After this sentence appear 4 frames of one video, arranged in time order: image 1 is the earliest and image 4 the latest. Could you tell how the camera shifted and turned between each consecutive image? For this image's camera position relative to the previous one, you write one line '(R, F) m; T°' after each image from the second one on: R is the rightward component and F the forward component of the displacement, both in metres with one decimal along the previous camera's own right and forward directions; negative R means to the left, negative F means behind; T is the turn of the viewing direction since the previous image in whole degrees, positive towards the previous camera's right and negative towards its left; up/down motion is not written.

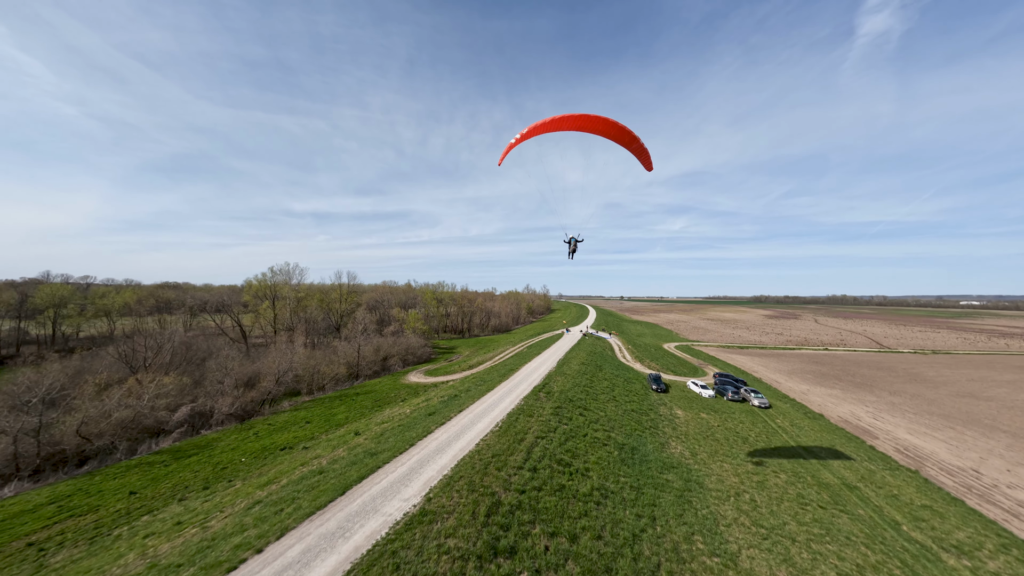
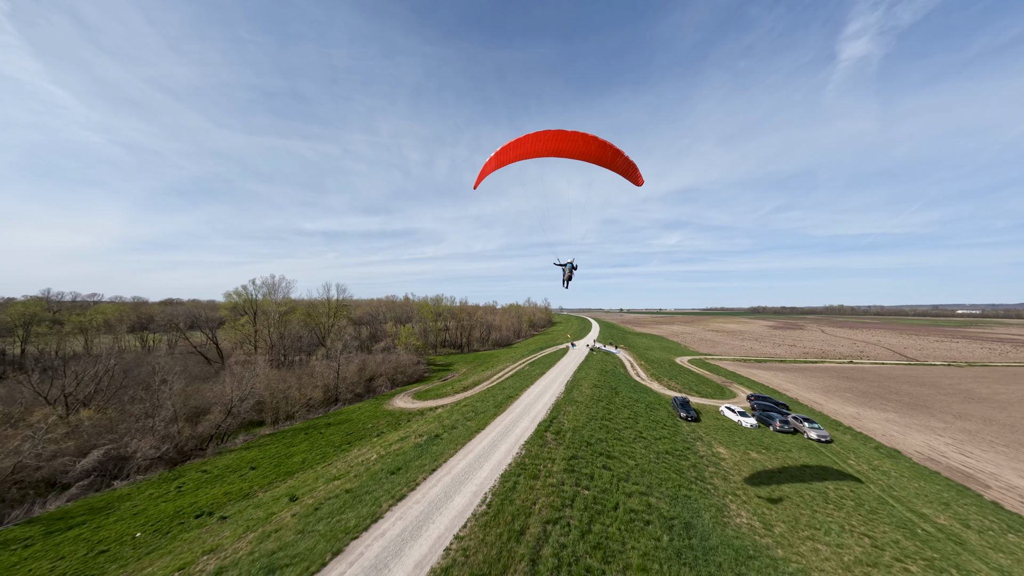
(+0.3, +4.8) m; 0°
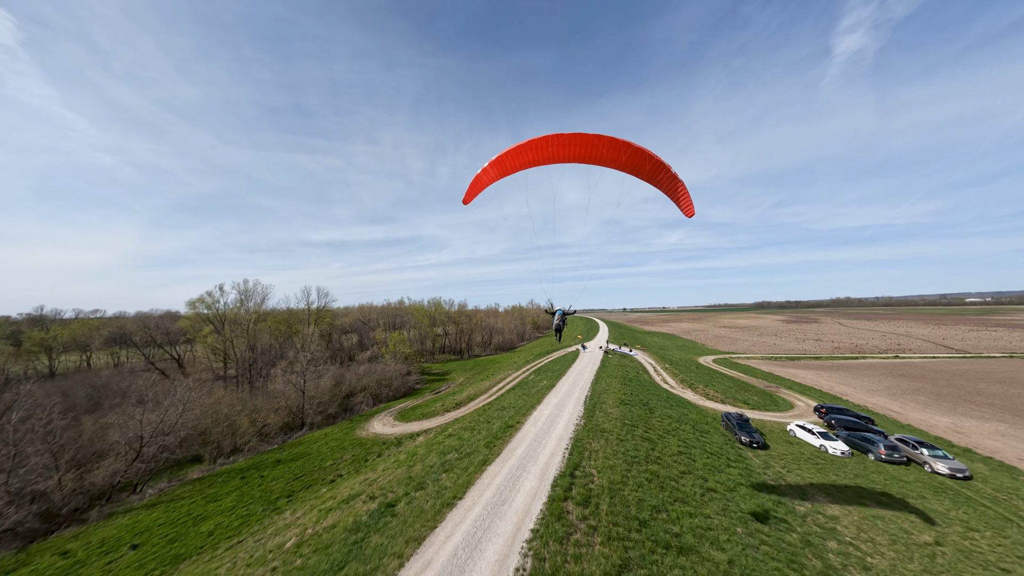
(+0.5, +6.5) m; -1°
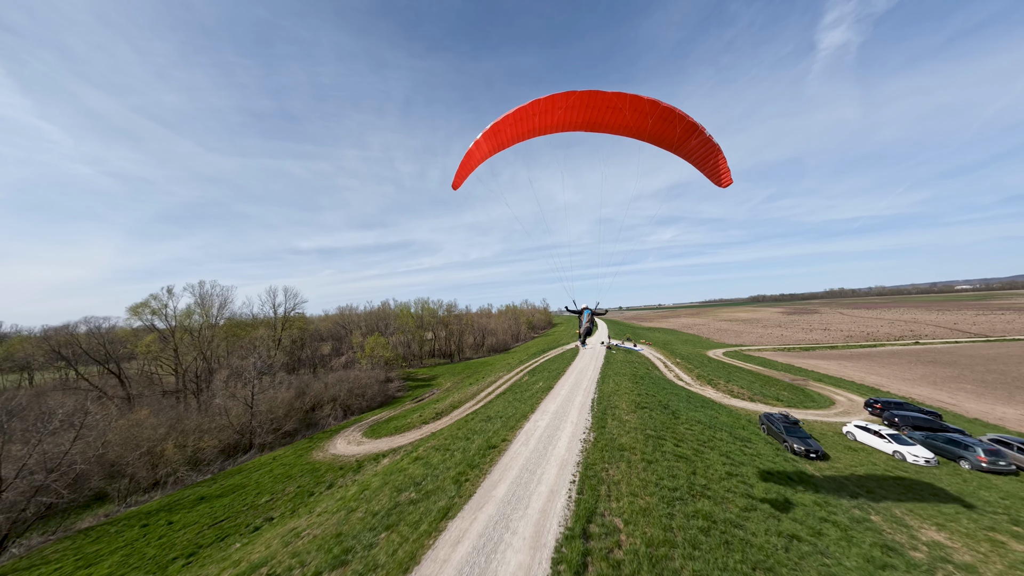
(+0.8, +4.4) m; 0°
